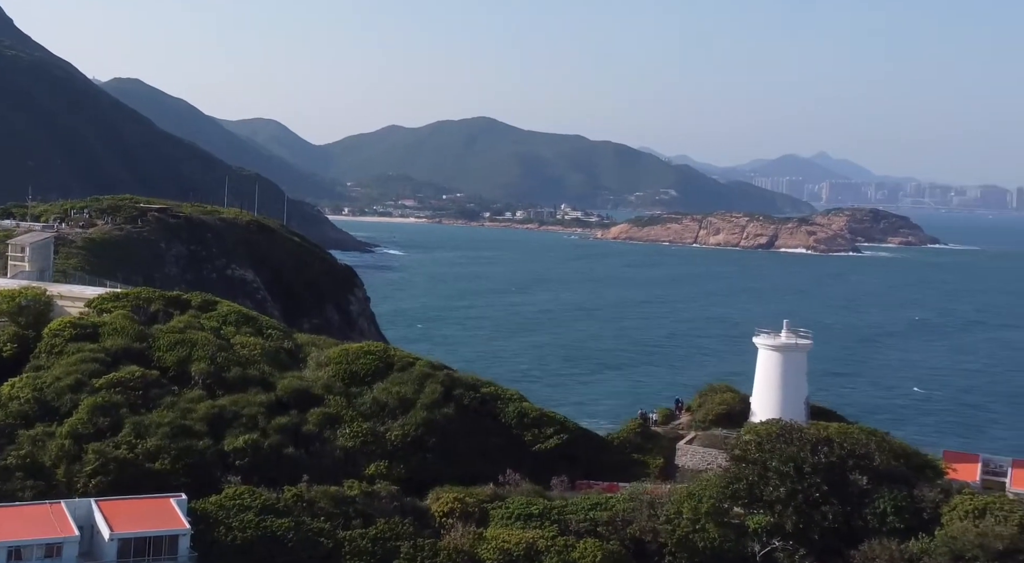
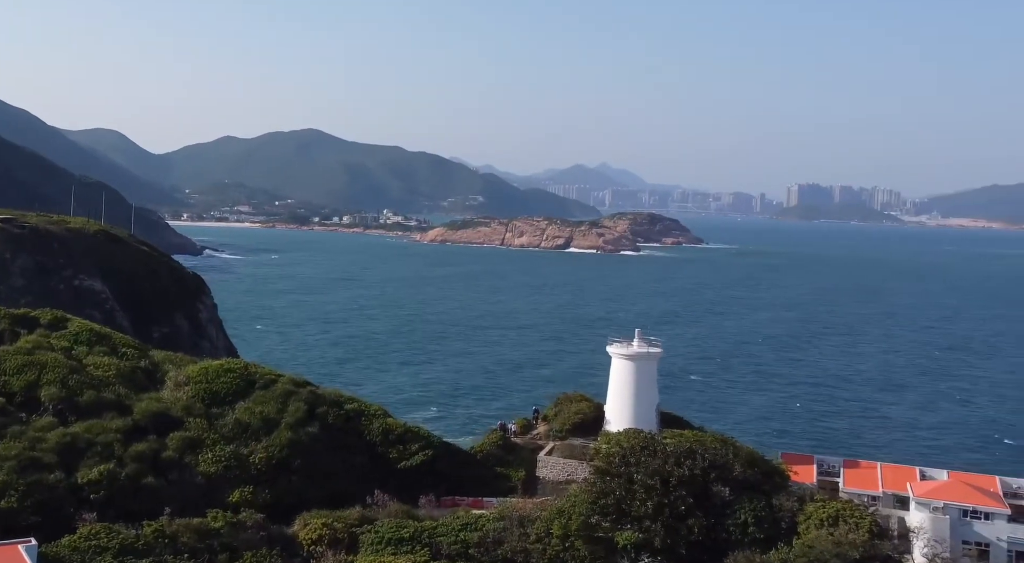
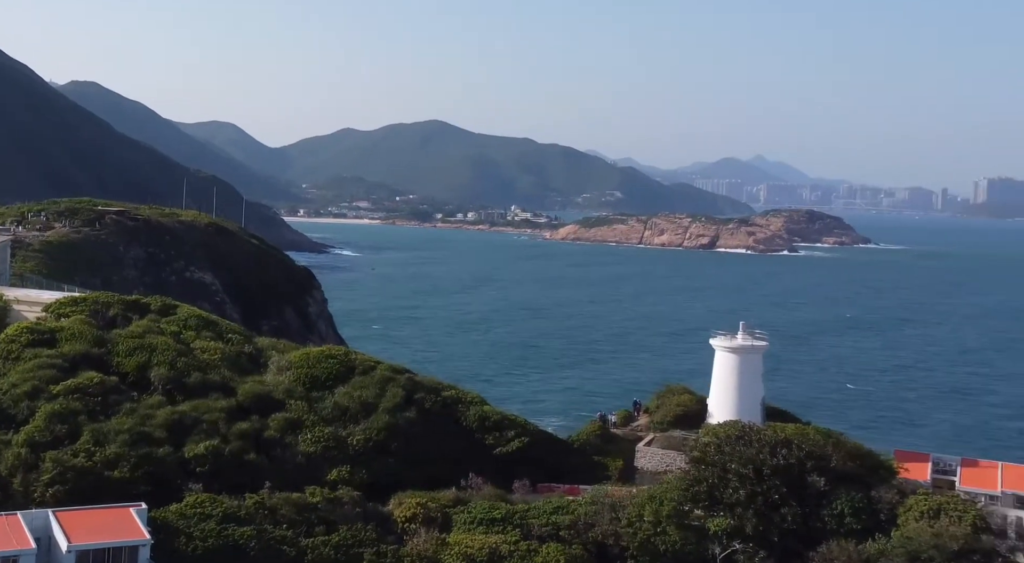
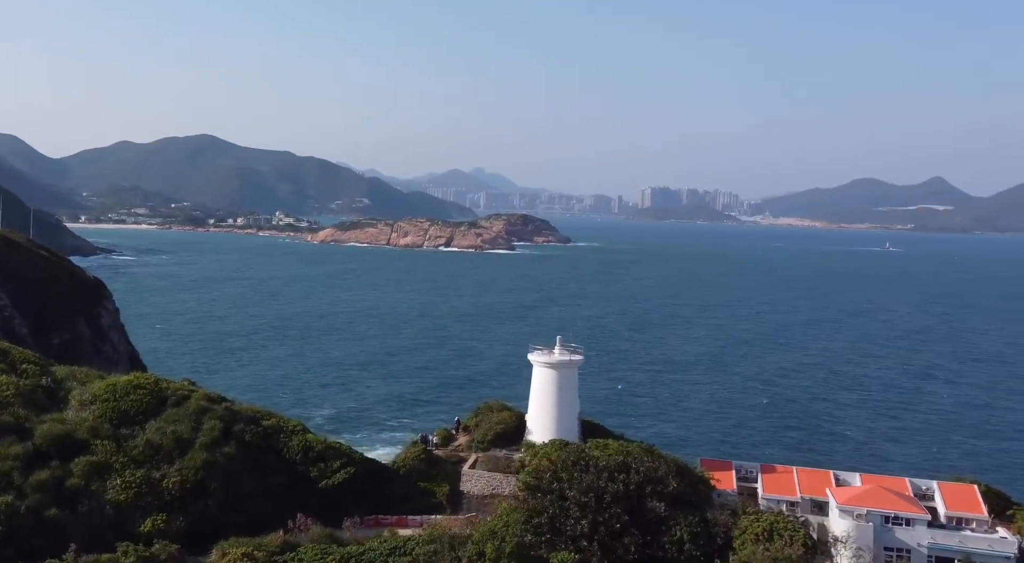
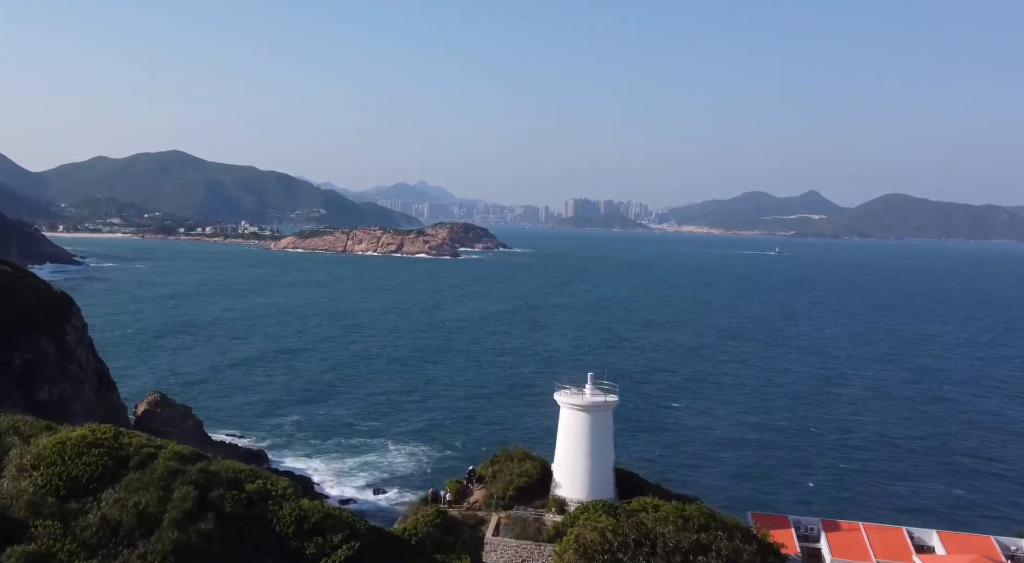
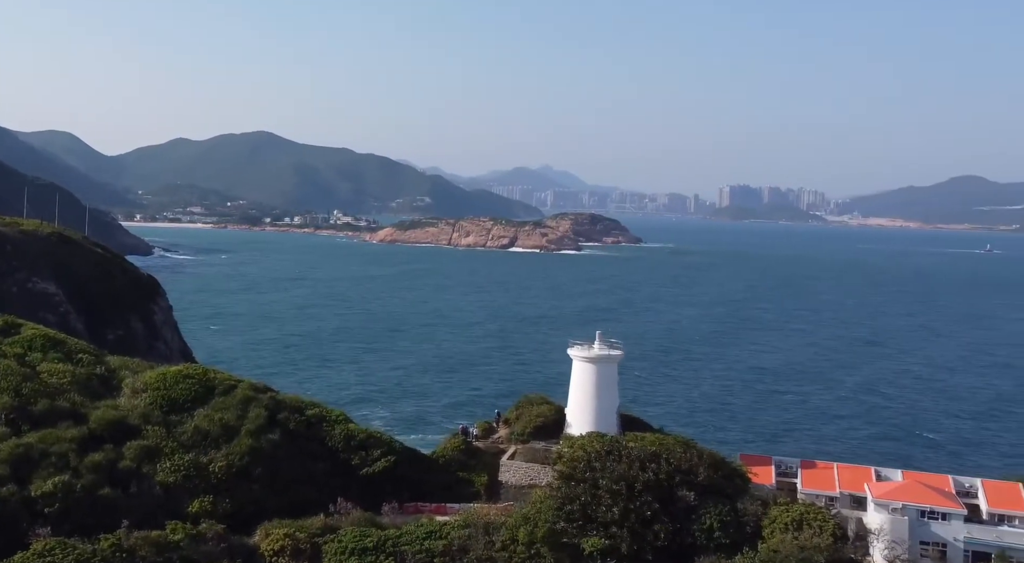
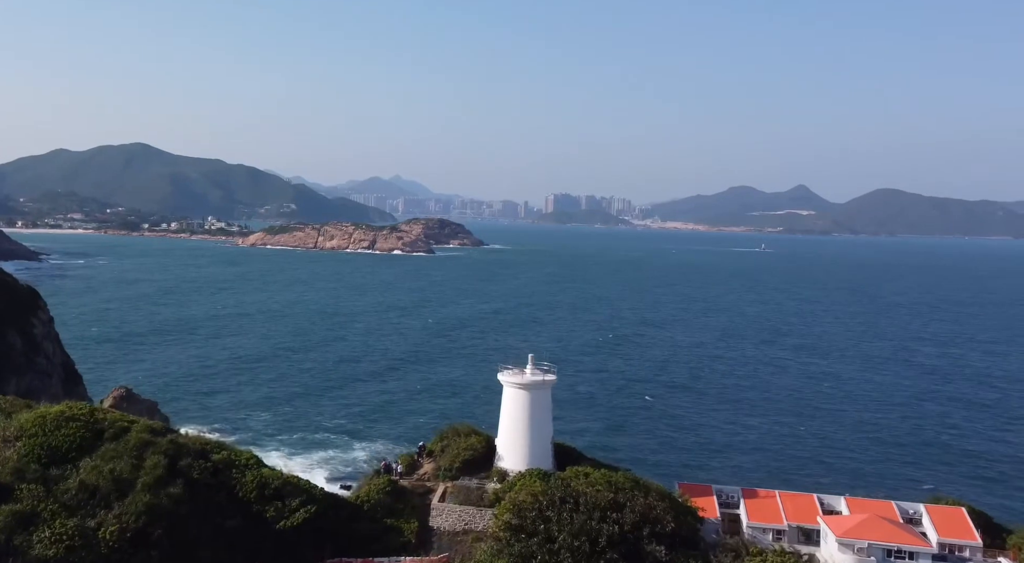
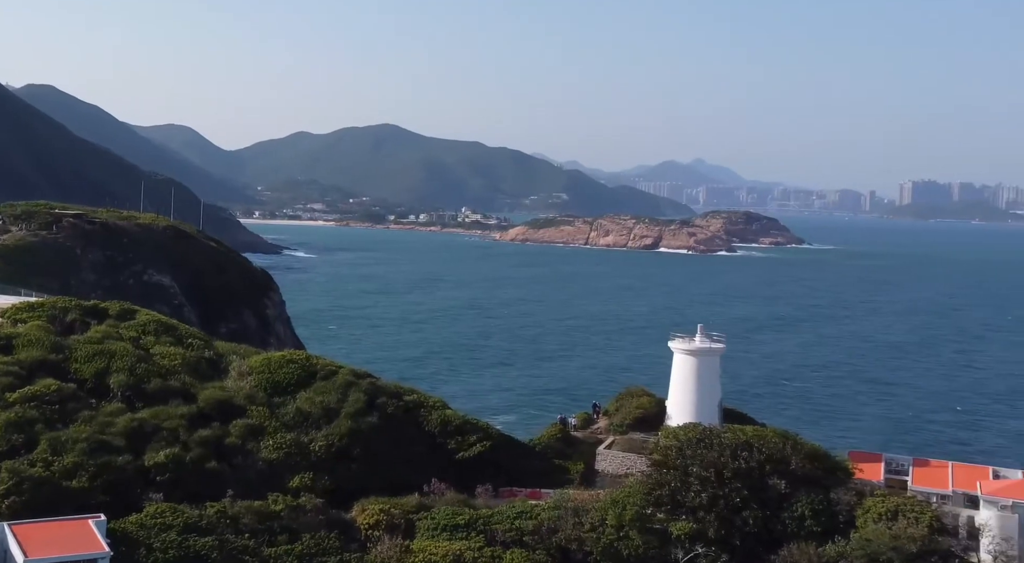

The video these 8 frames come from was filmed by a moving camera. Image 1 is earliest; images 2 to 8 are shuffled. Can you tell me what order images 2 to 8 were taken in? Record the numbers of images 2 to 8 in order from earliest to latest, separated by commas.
3, 8, 2, 6, 4, 7, 5
